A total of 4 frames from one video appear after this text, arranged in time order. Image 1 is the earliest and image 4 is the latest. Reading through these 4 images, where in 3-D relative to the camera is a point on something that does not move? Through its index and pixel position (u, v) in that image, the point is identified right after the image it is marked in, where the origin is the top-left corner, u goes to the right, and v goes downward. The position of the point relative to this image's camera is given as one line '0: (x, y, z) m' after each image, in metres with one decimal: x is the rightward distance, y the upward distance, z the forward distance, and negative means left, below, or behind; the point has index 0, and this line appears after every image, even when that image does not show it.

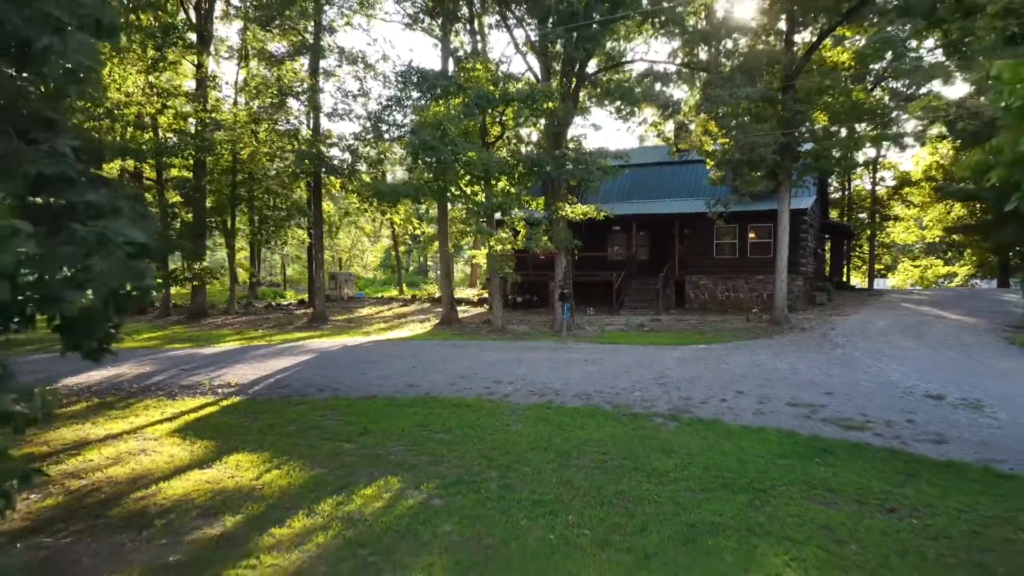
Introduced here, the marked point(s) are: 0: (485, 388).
0: (-0.2, -0.6, +7.3) m
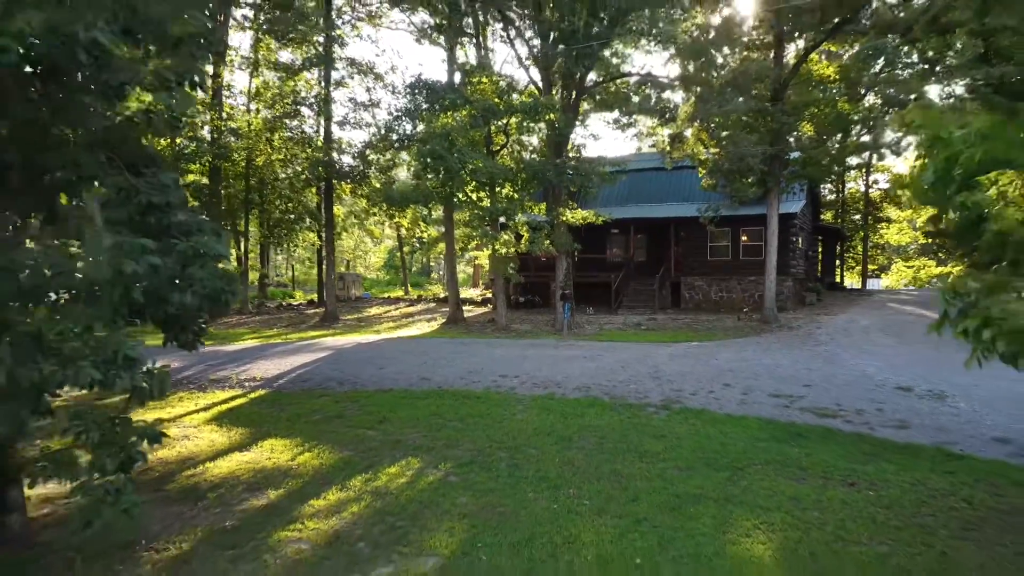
0: (-0.1, -0.6, +7.9) m
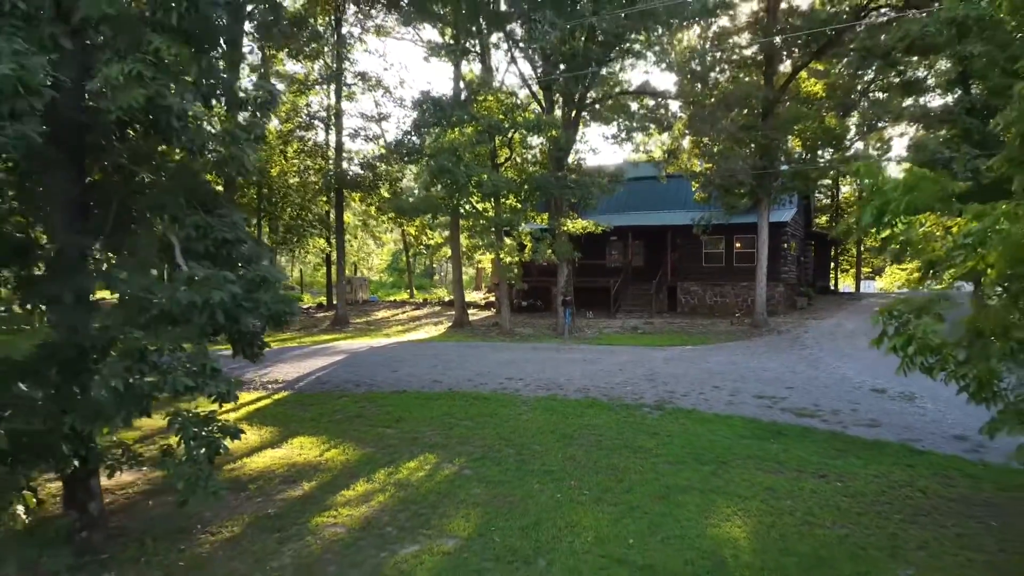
0: (-0.1, -0.7, +8.5) m
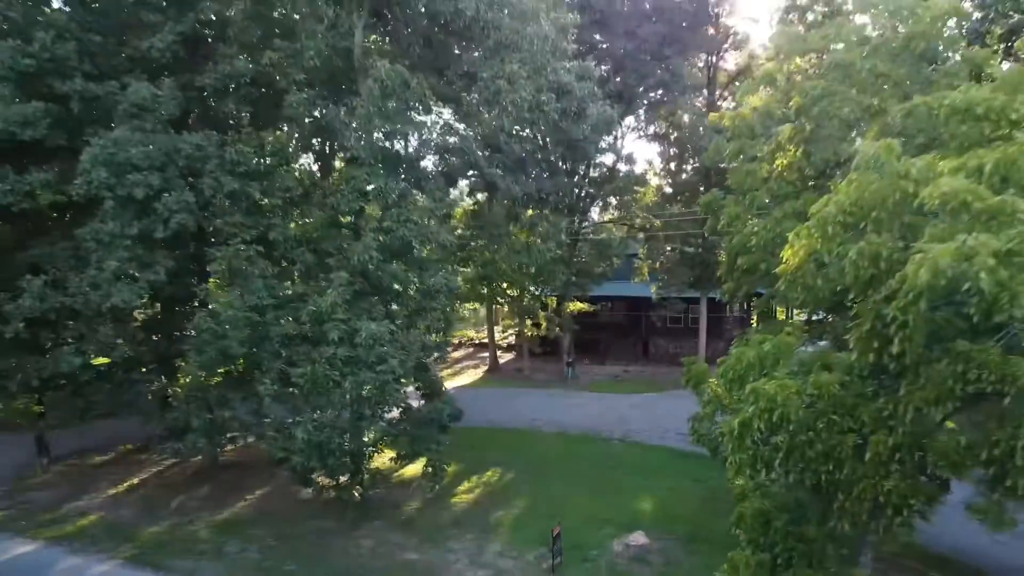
0: (+0.2, -1.5, +13.9) m
